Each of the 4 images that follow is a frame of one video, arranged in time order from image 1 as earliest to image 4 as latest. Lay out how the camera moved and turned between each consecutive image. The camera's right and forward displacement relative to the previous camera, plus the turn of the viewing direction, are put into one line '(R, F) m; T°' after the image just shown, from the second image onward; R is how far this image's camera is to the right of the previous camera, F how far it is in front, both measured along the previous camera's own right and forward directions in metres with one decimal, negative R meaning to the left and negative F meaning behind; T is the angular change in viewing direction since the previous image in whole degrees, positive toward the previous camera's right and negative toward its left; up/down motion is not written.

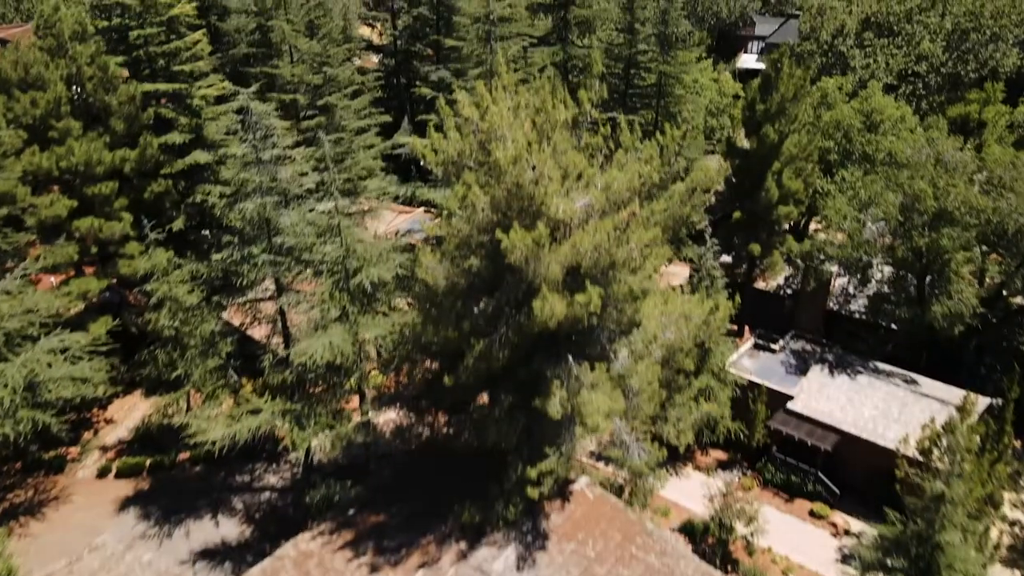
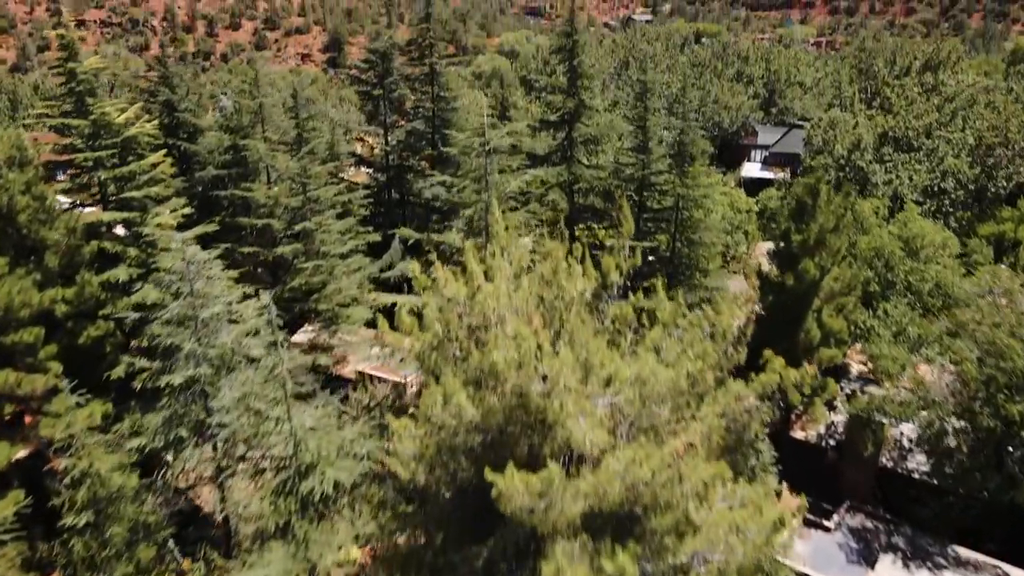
(0.0, +3.0) m; 0°
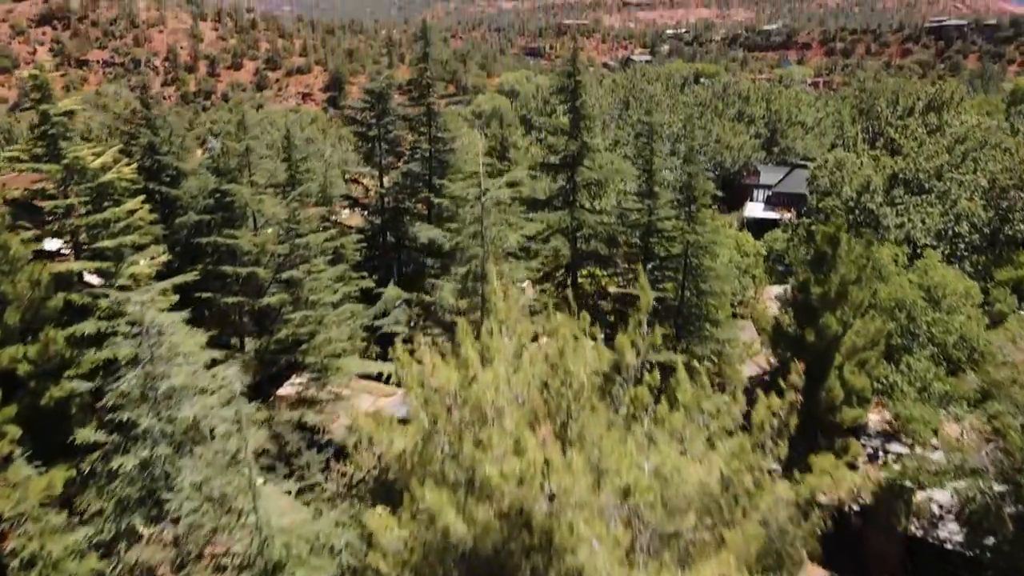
(0.0, +1.2) m; 0°
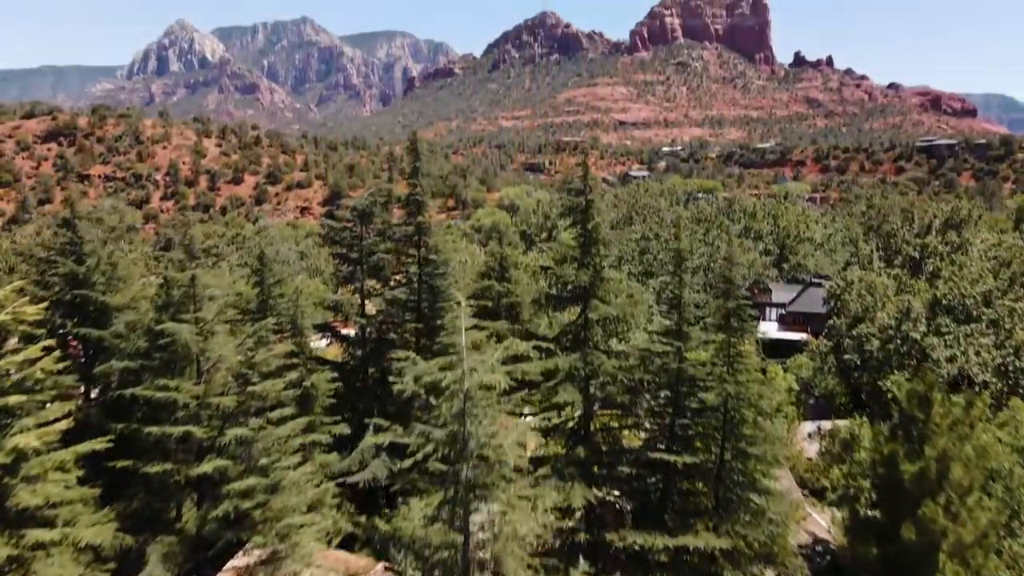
(0.0, +3.7) m; 0°
